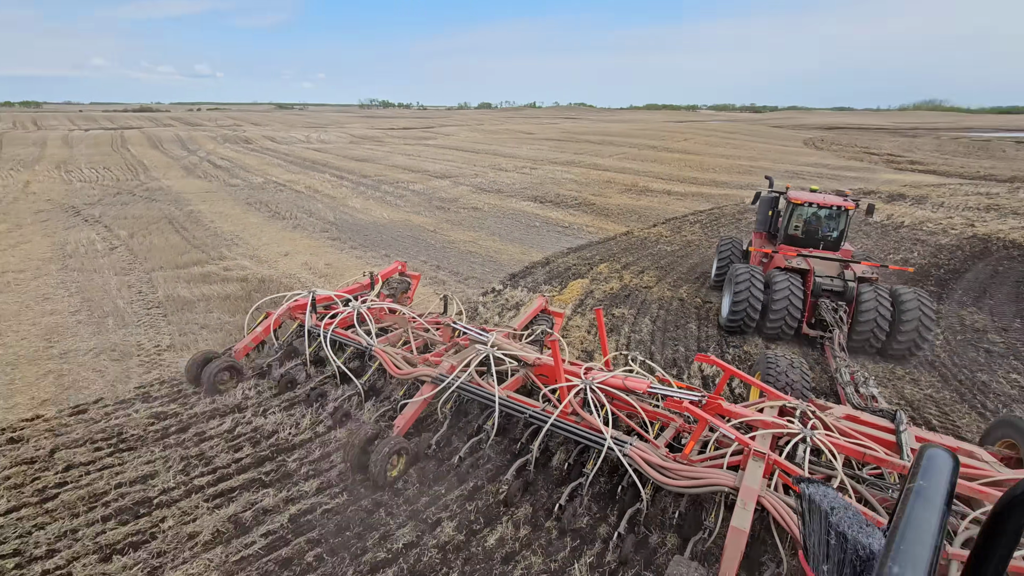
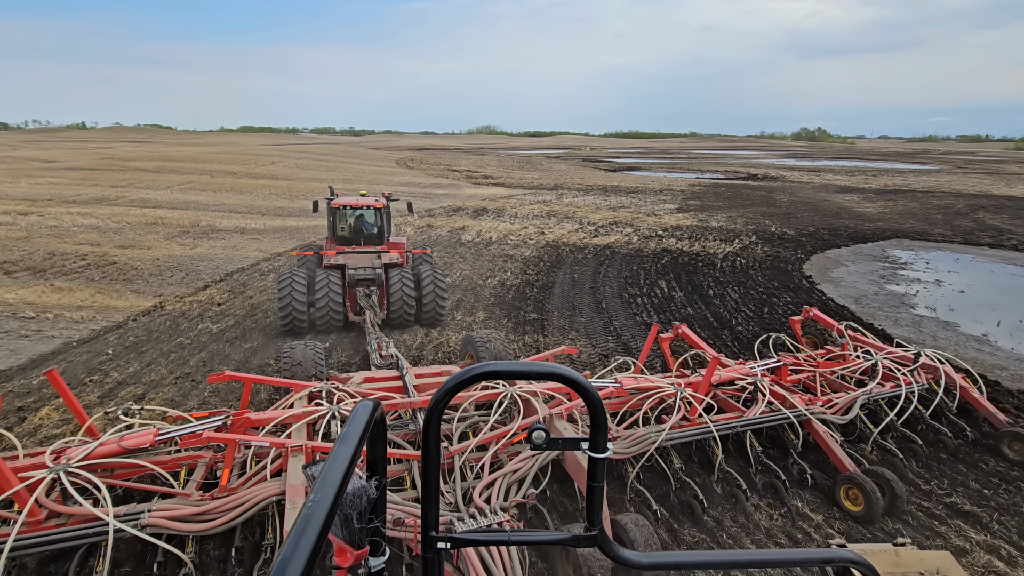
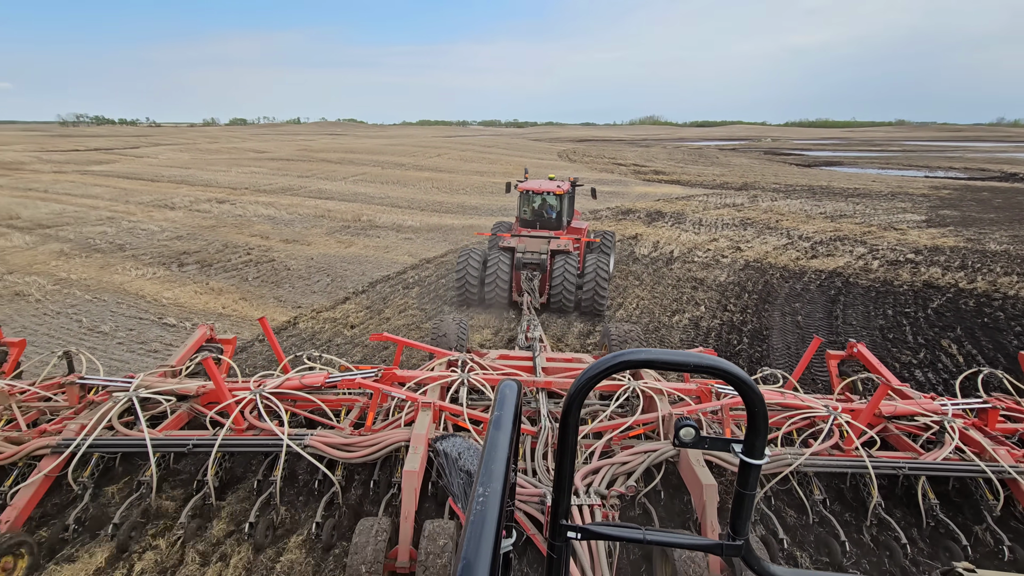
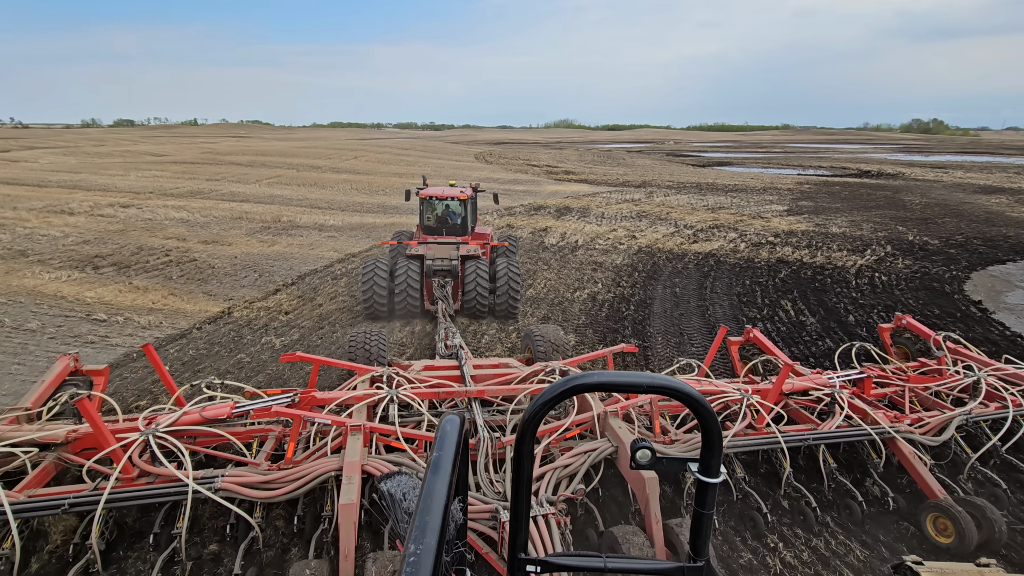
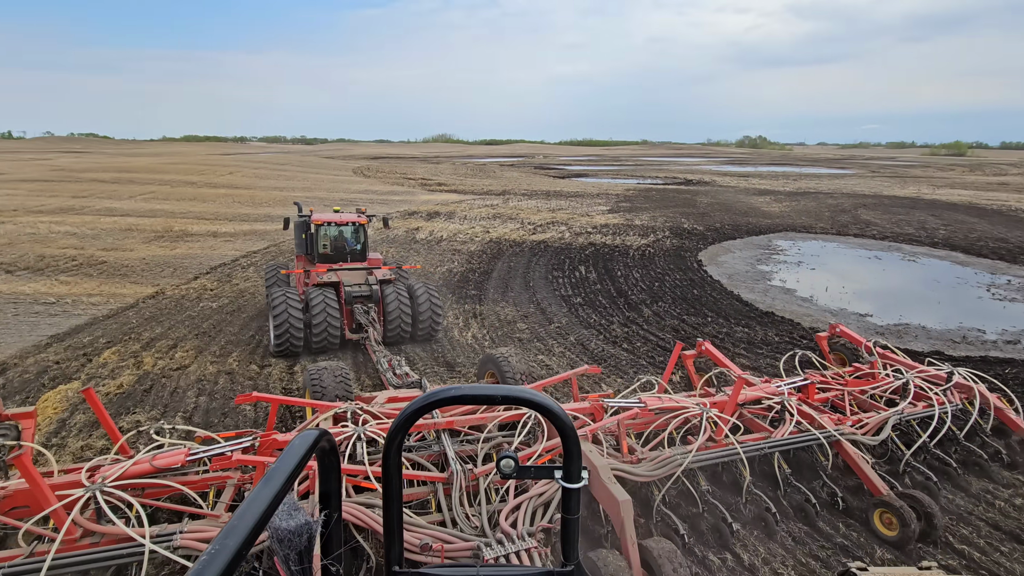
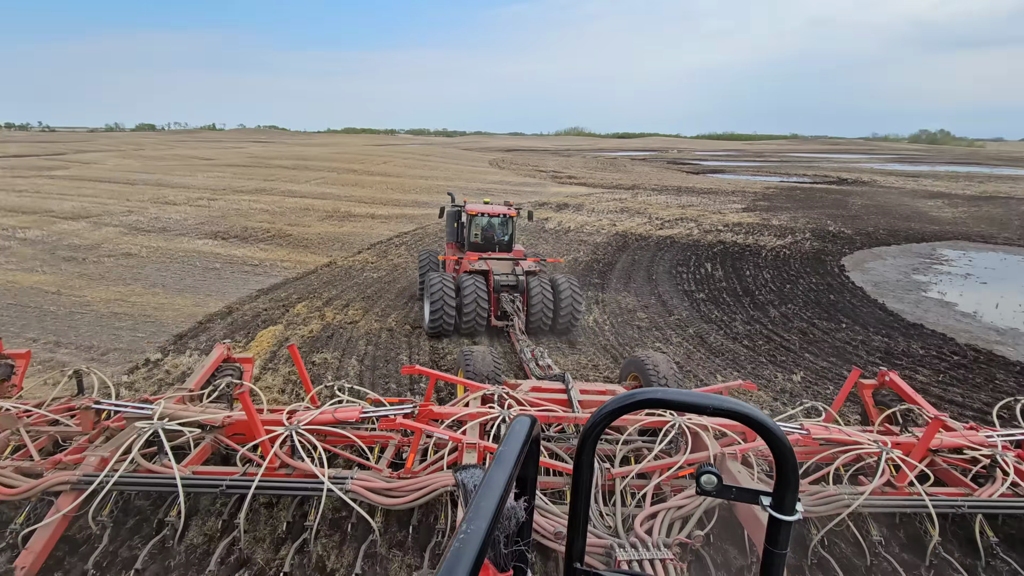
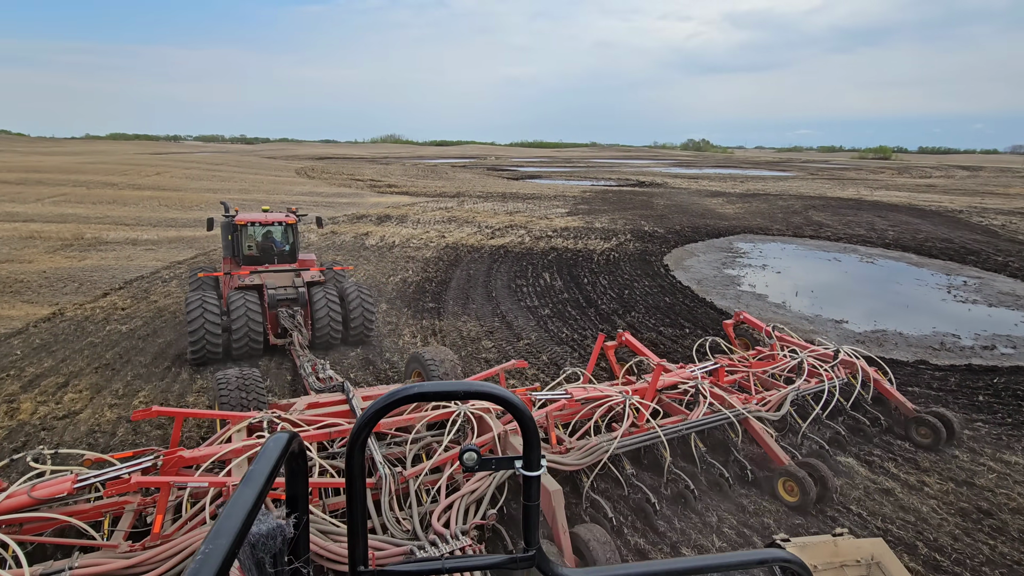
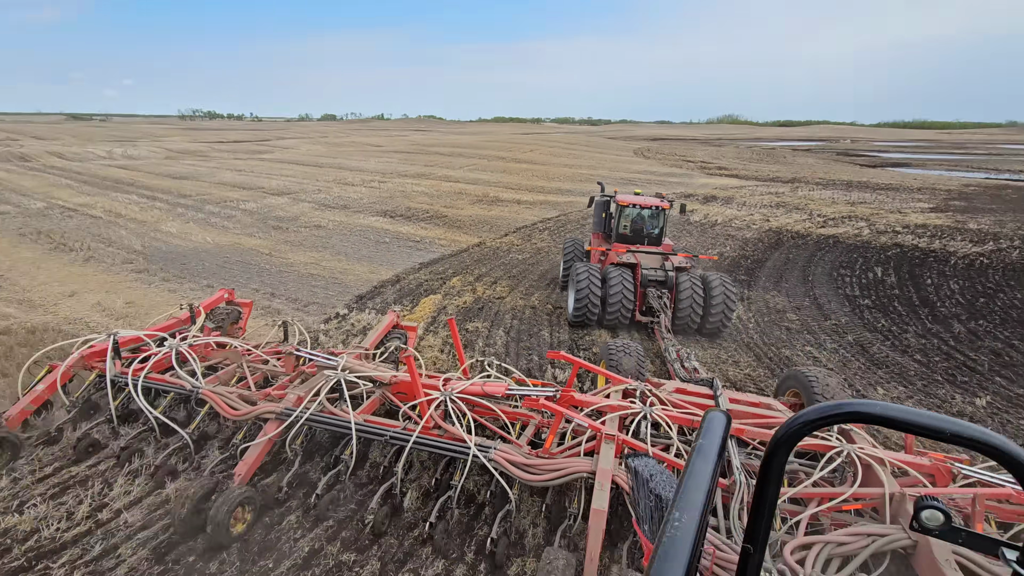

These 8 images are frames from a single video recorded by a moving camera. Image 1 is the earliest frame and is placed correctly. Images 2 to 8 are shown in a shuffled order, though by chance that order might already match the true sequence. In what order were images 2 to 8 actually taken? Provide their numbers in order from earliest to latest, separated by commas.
8, 6, 5, 7, 2, 4, 3
